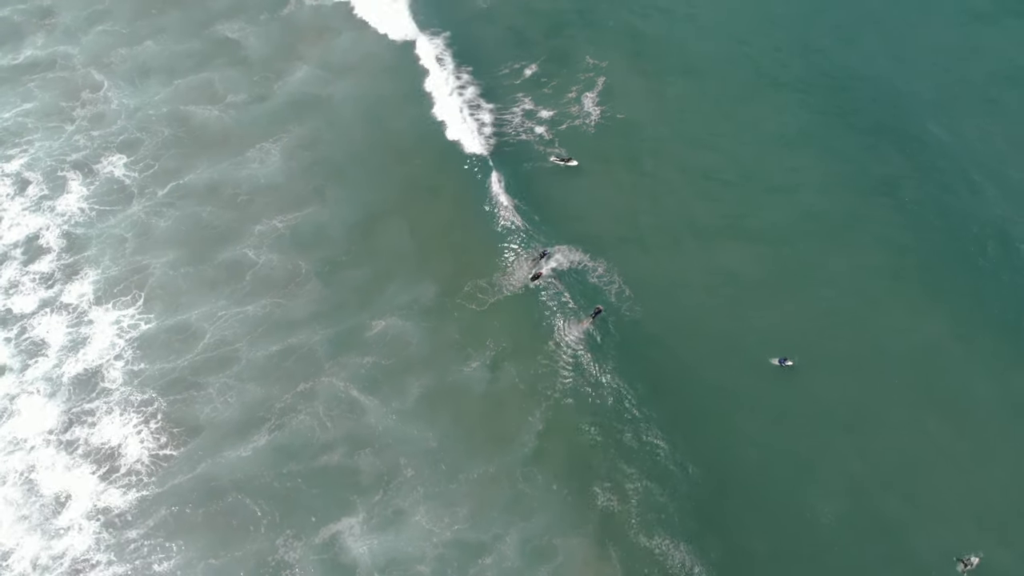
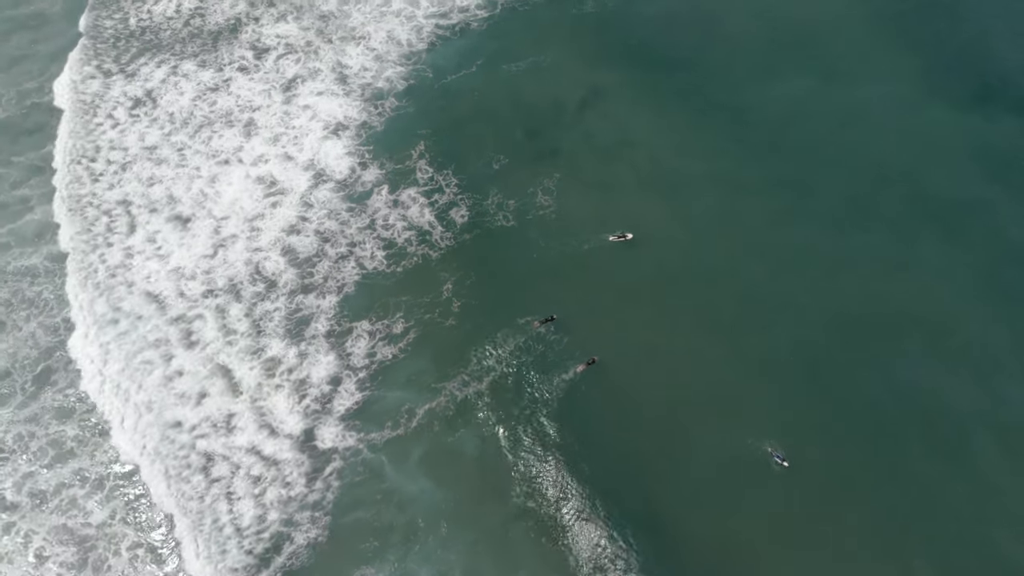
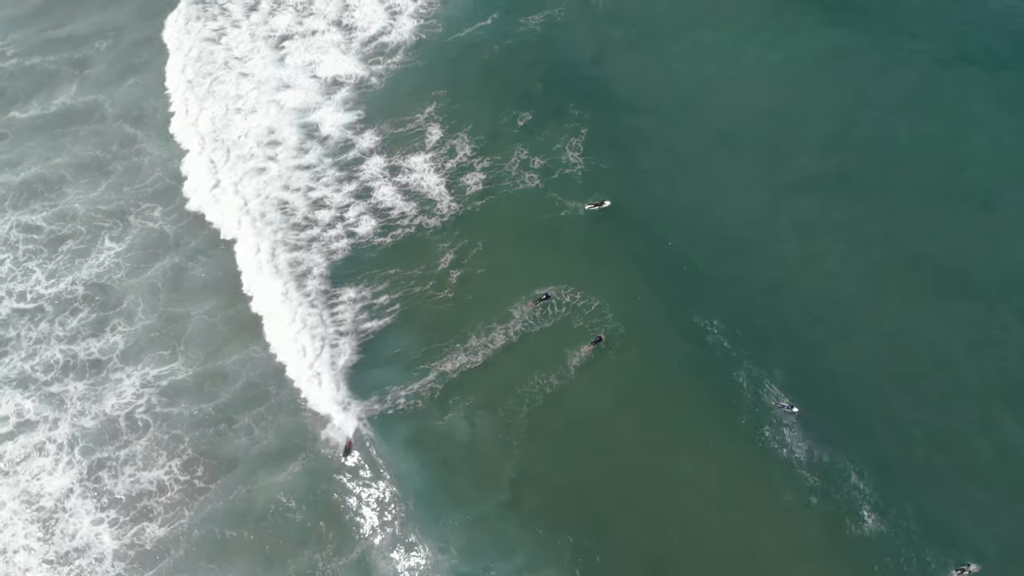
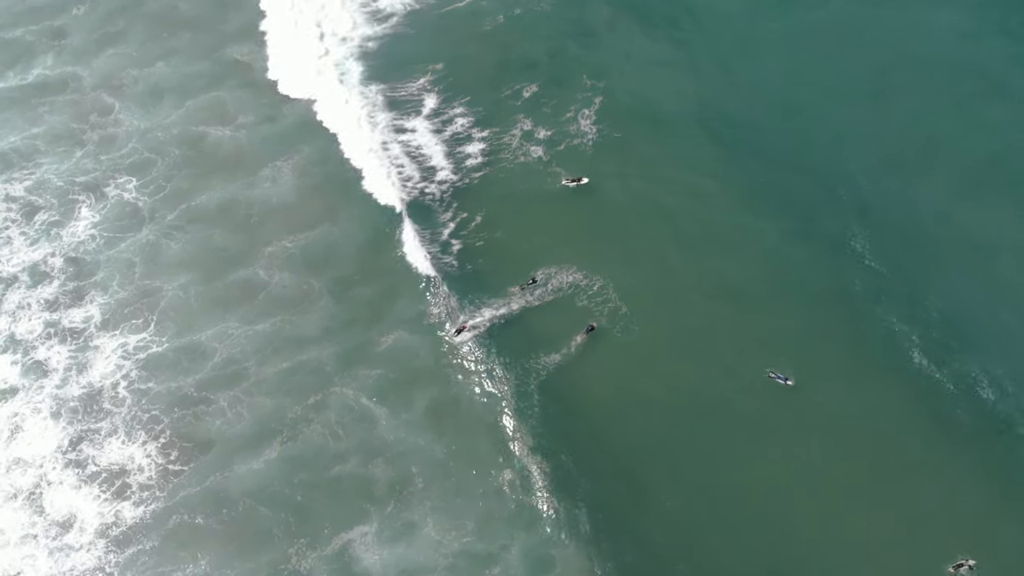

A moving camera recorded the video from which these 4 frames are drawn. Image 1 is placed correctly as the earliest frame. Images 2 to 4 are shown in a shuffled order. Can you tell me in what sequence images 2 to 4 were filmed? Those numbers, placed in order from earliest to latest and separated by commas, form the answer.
4, 3, 2
